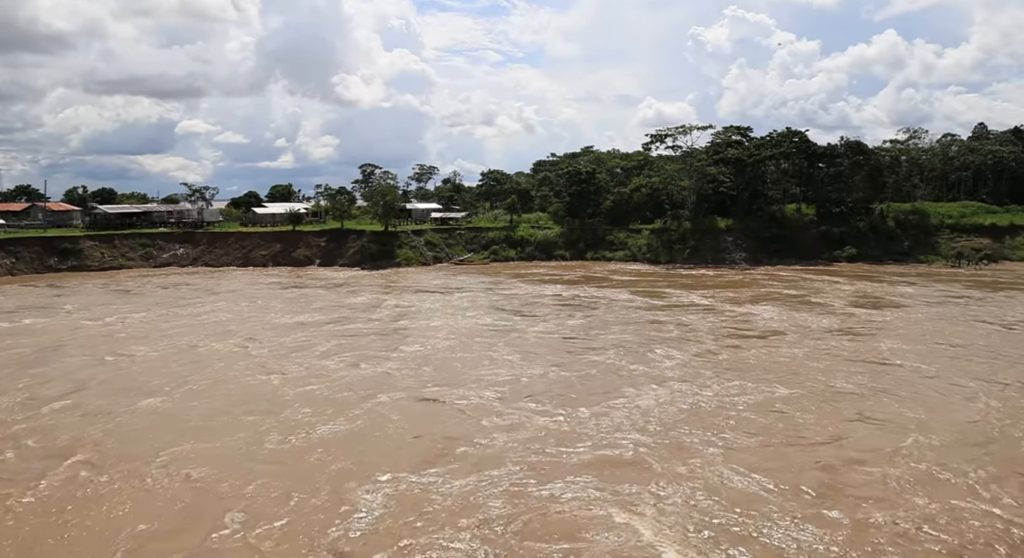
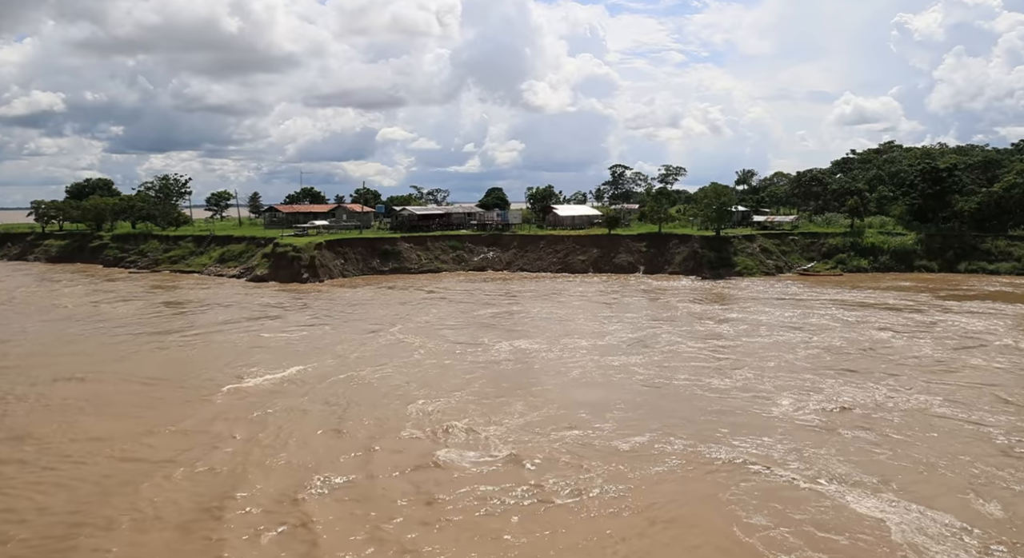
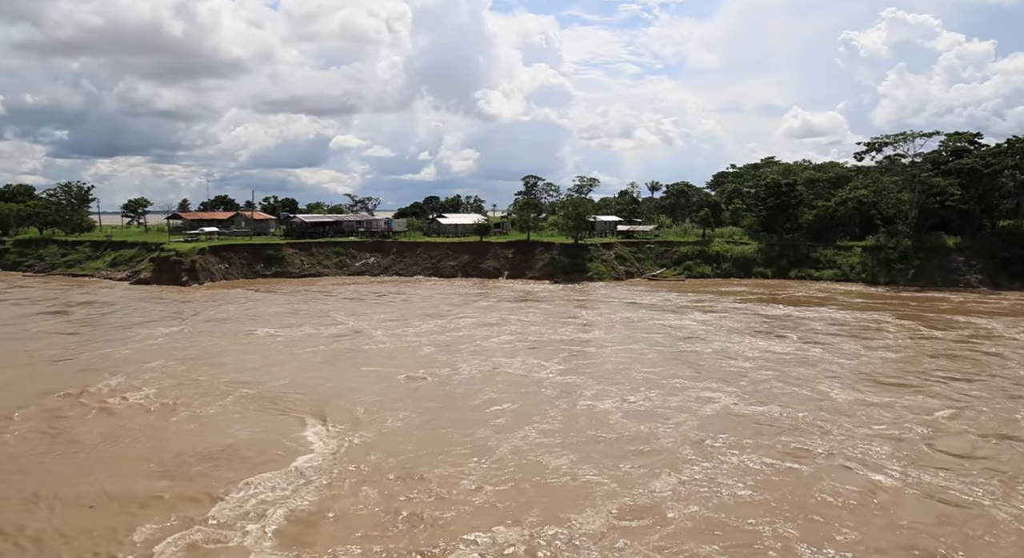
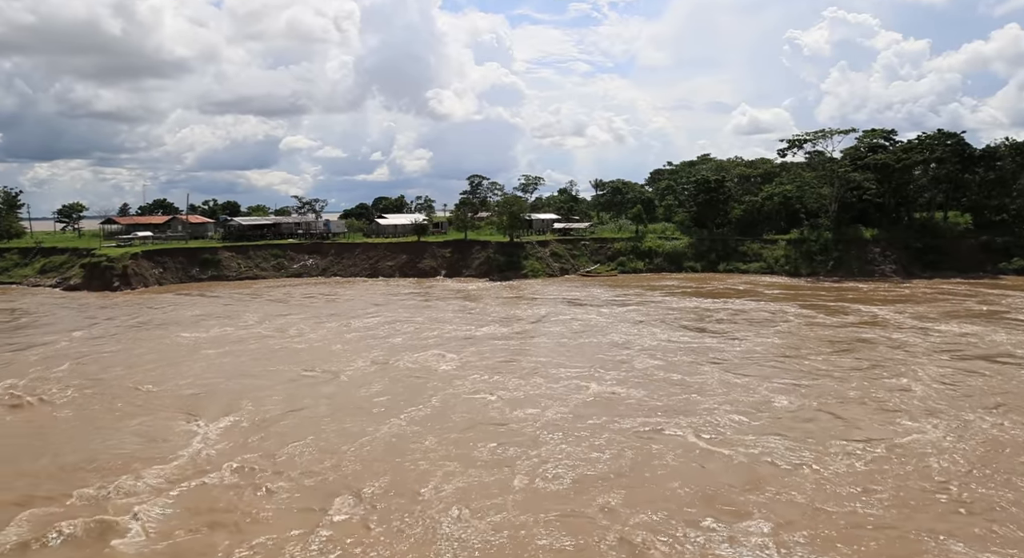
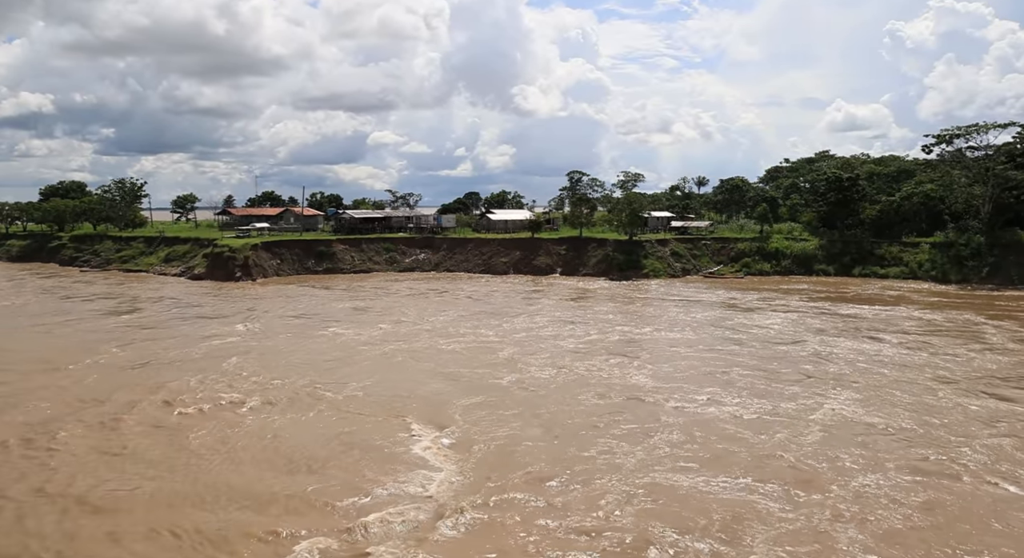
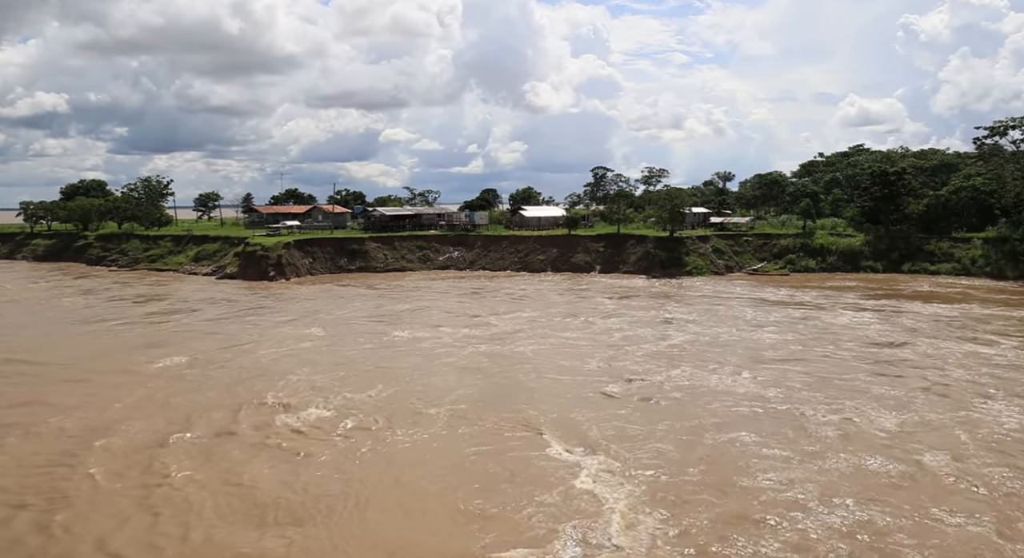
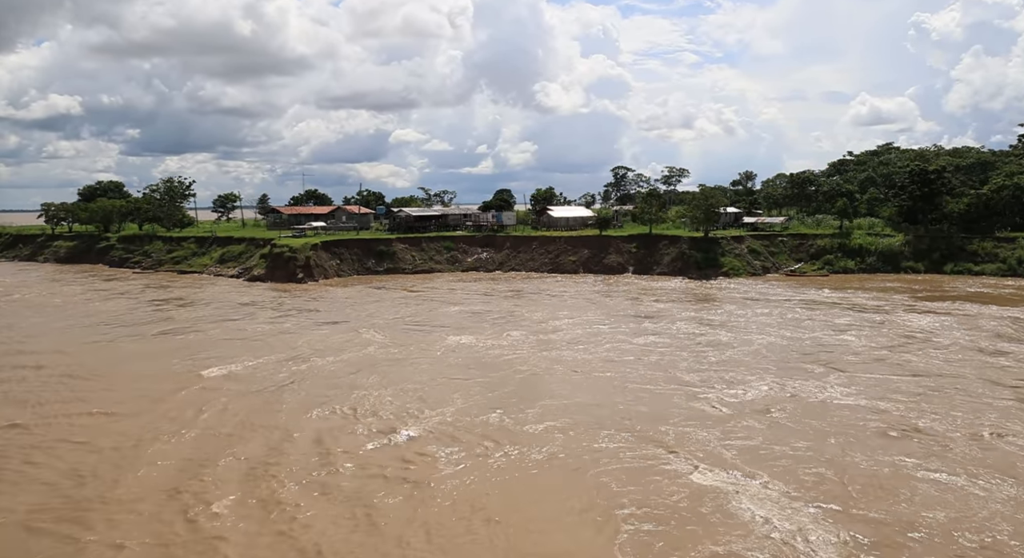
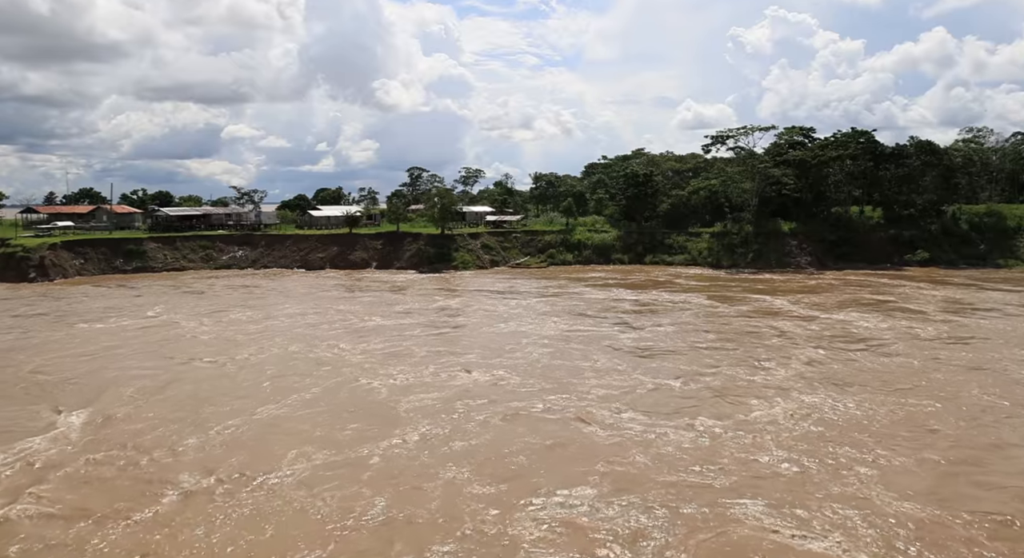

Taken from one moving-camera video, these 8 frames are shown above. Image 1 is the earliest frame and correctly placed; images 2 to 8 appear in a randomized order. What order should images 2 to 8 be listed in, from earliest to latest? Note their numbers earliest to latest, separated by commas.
8, 4, 3, 5, 6, 7, 2
